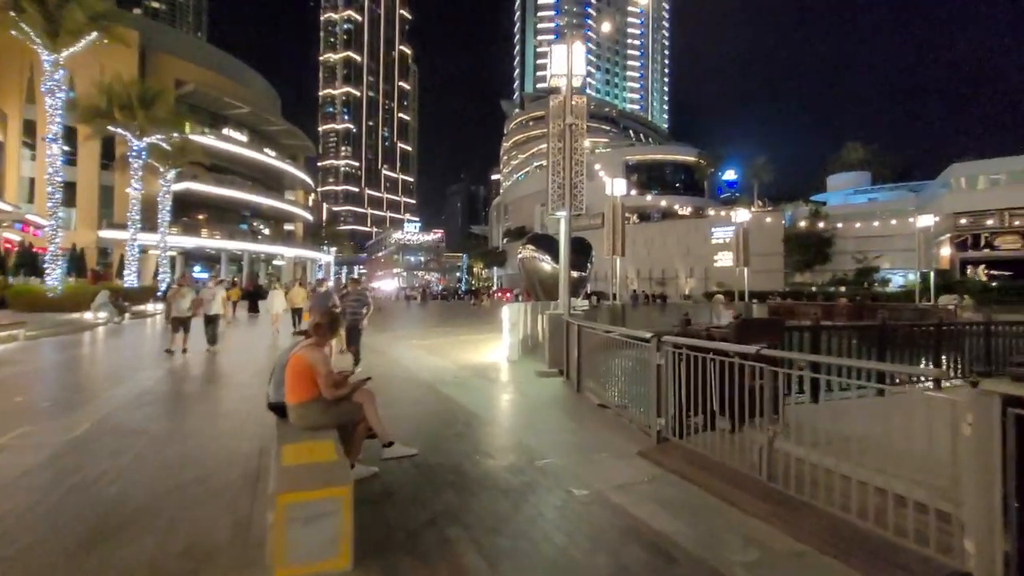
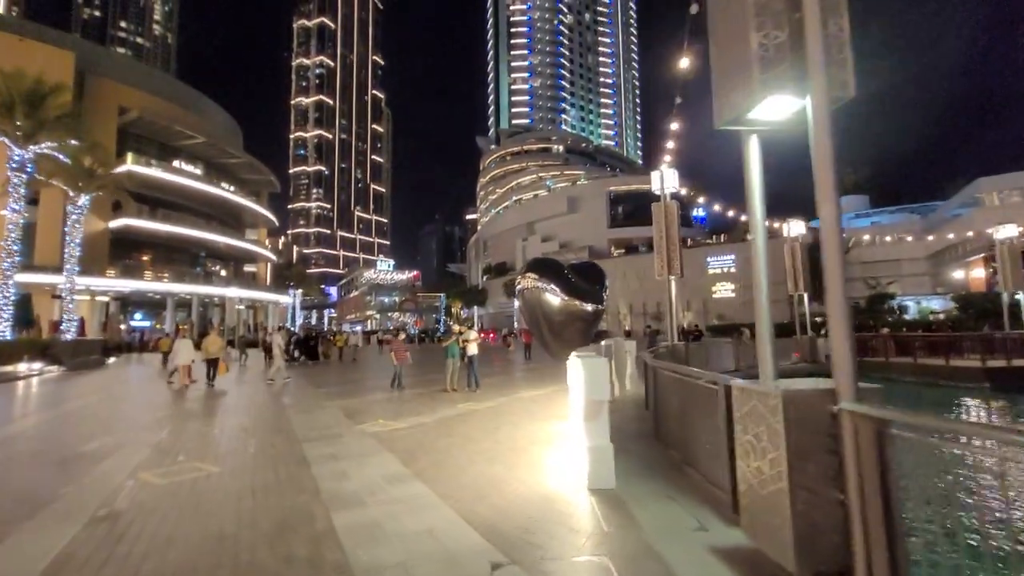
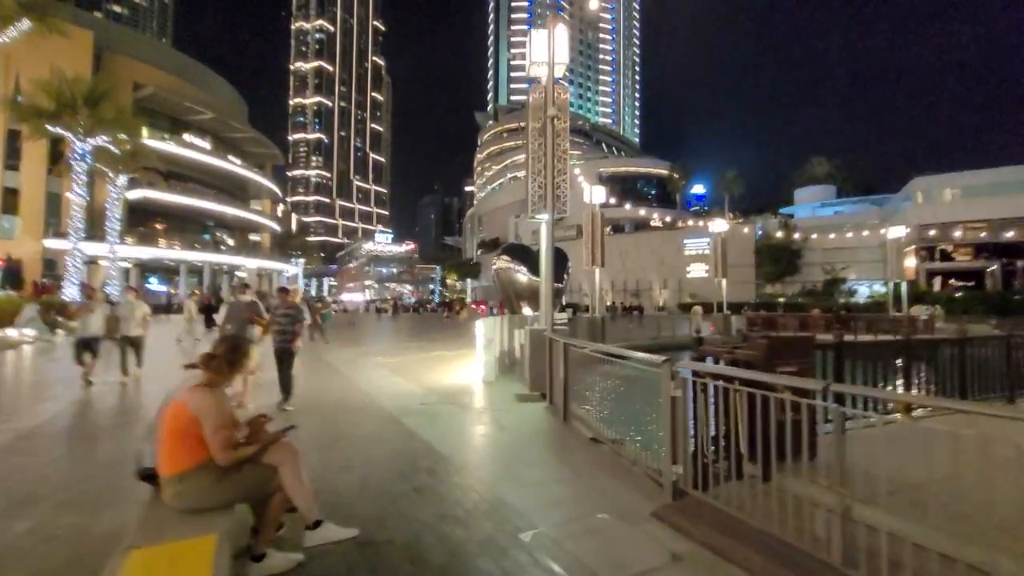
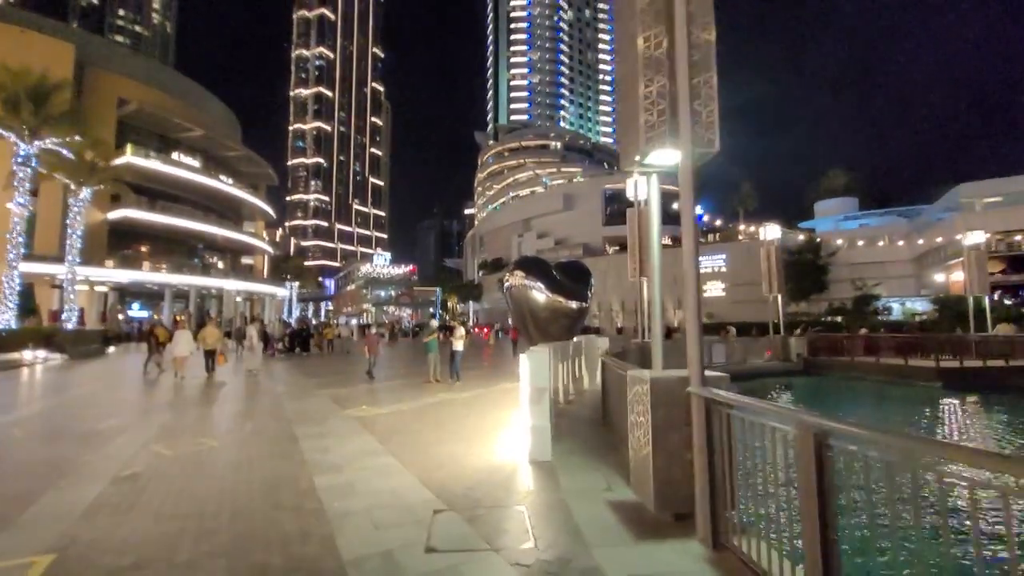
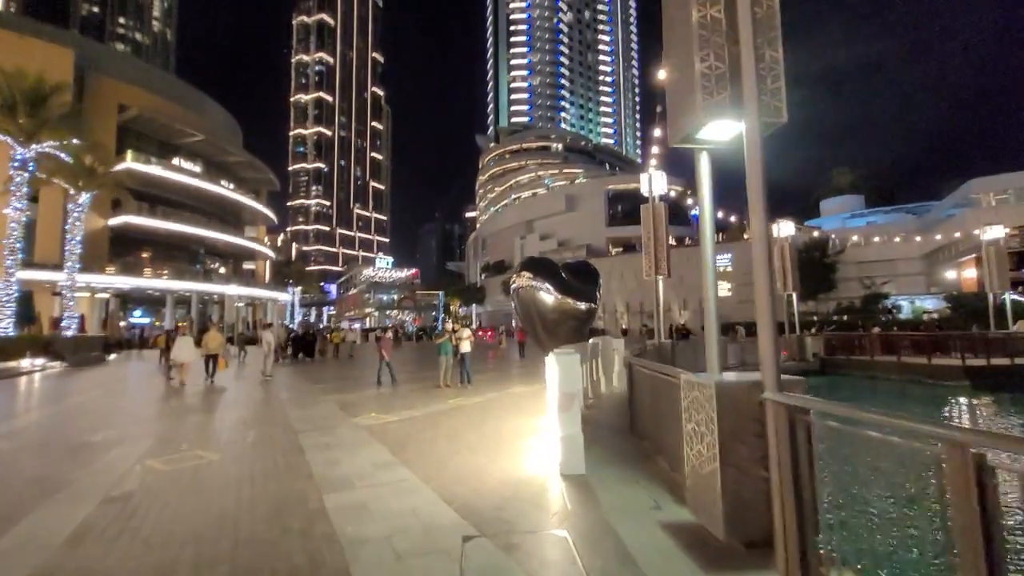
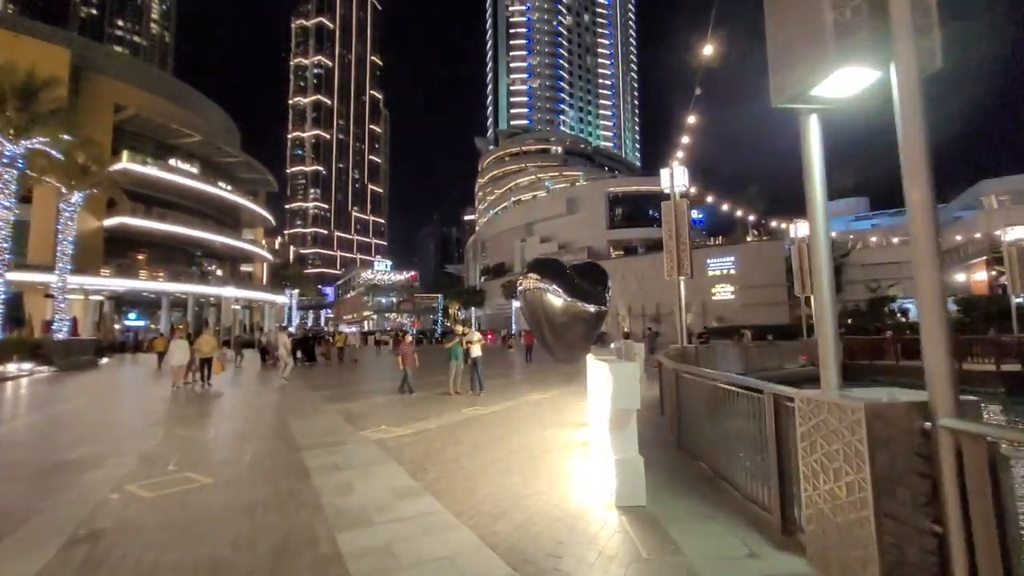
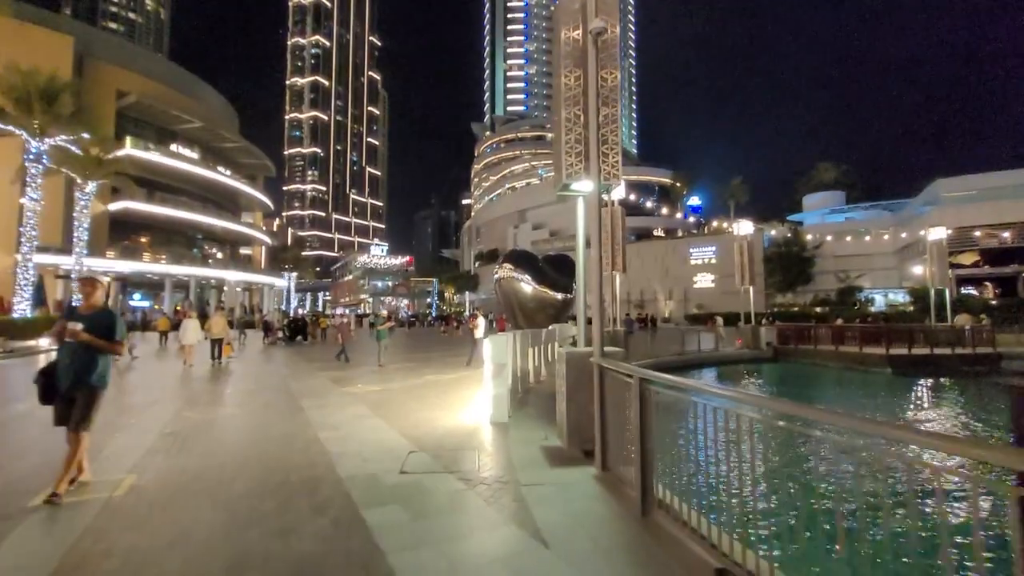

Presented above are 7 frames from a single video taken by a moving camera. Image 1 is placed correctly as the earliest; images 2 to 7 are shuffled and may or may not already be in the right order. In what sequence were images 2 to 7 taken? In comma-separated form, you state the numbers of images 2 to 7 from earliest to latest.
3, 7, 4, 5, 2, 6
